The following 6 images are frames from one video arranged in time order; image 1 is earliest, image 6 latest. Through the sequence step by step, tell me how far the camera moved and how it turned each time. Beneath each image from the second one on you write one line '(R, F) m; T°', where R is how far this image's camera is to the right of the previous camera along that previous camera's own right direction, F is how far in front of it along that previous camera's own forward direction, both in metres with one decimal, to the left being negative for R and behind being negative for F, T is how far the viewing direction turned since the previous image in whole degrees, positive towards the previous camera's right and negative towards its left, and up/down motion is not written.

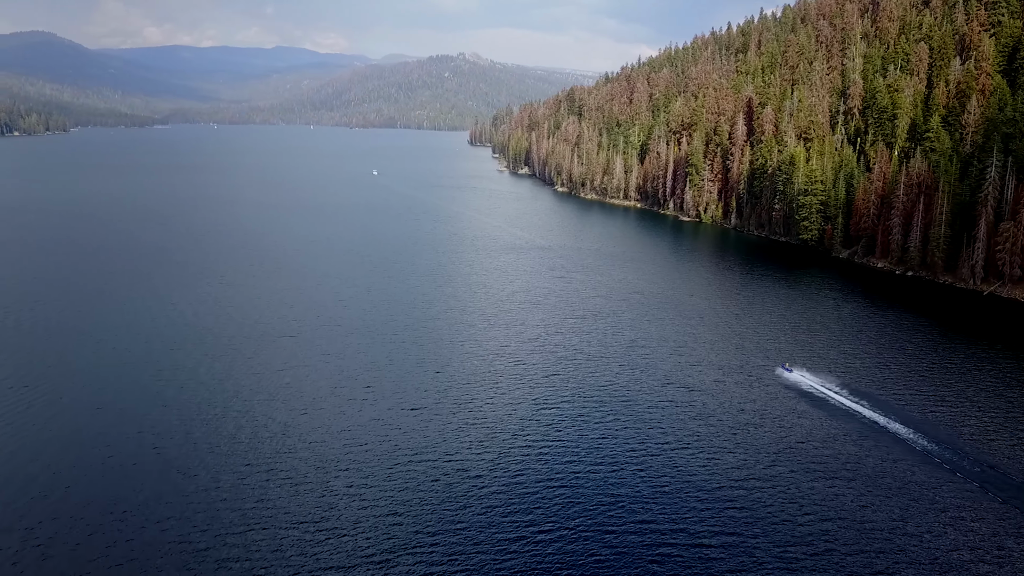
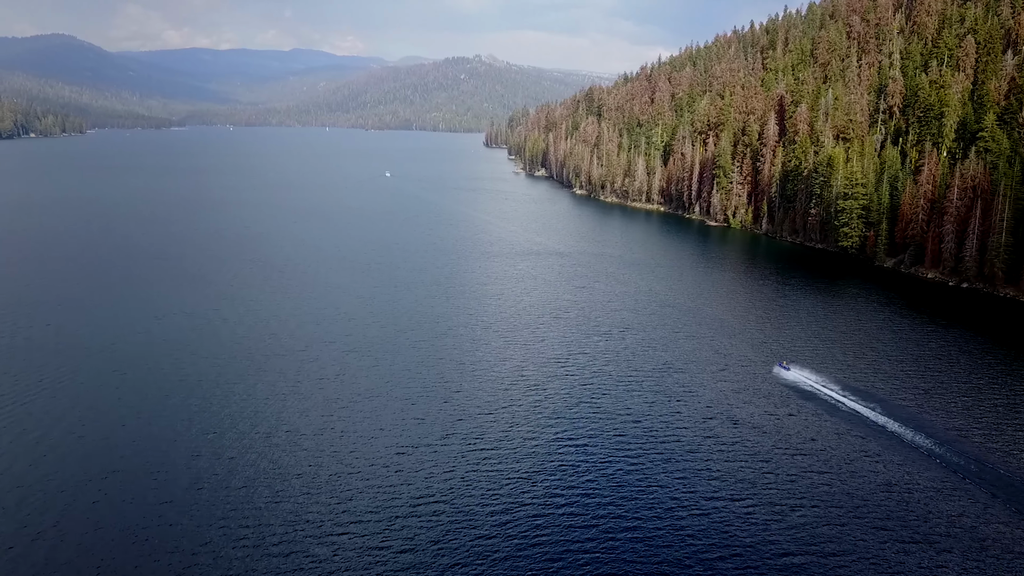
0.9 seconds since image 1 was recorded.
(-0.4, +6.4) m; -1°
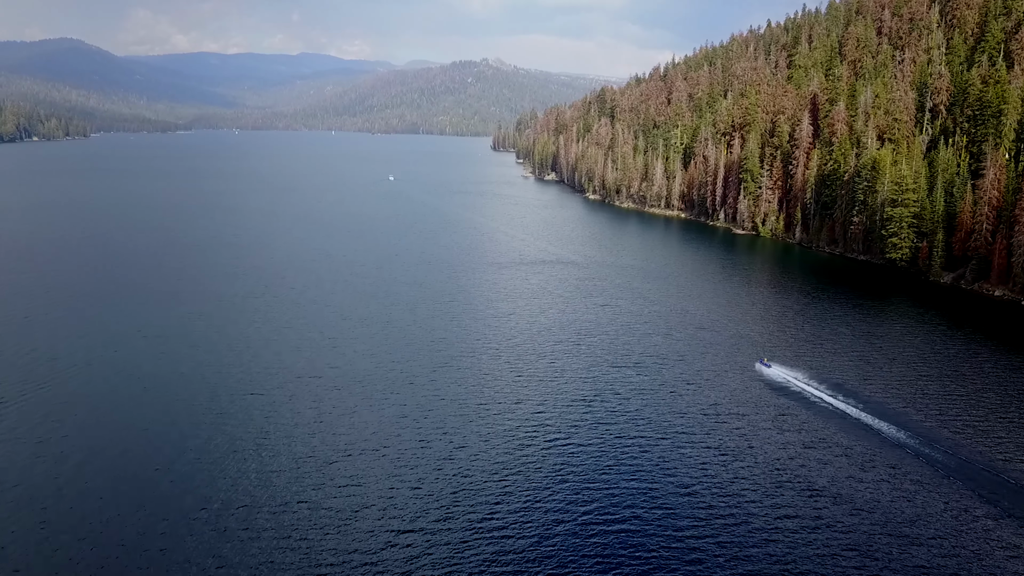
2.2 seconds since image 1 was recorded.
(-0.7, +9.4) m; -1°
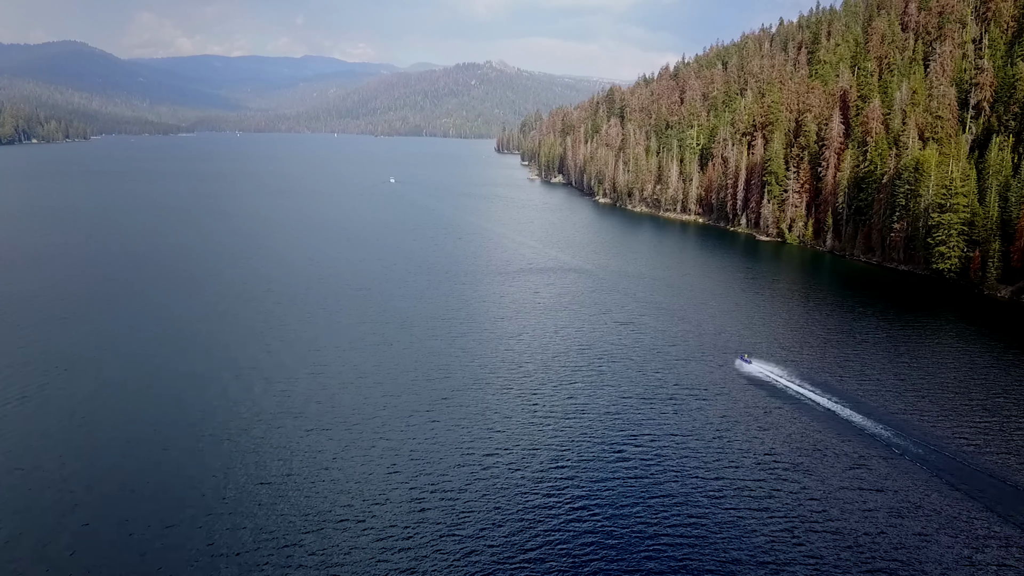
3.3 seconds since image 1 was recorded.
(-0.7, +8.0) m; 0°
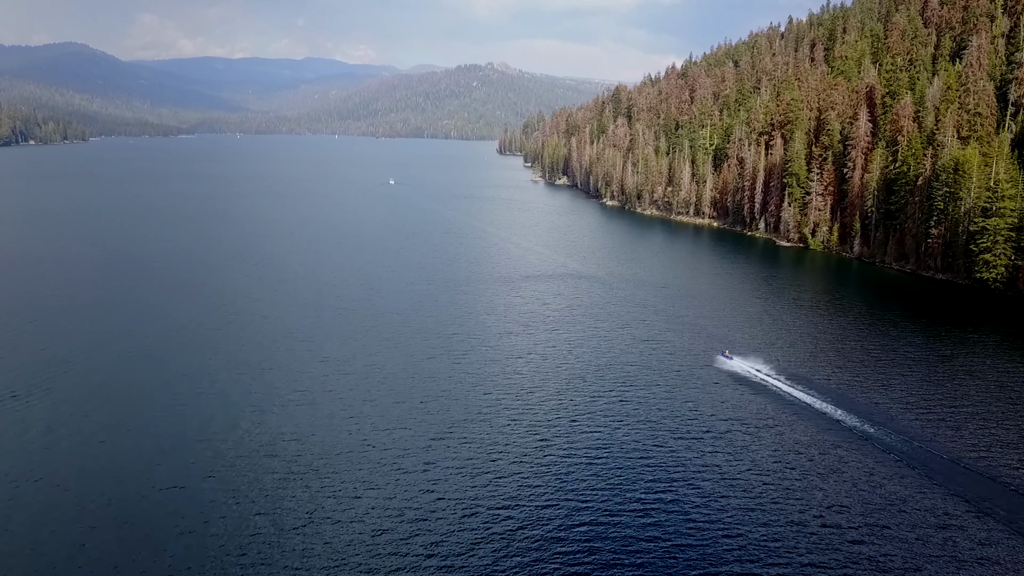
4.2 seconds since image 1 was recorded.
(-0.6, +6.5) m; 0°
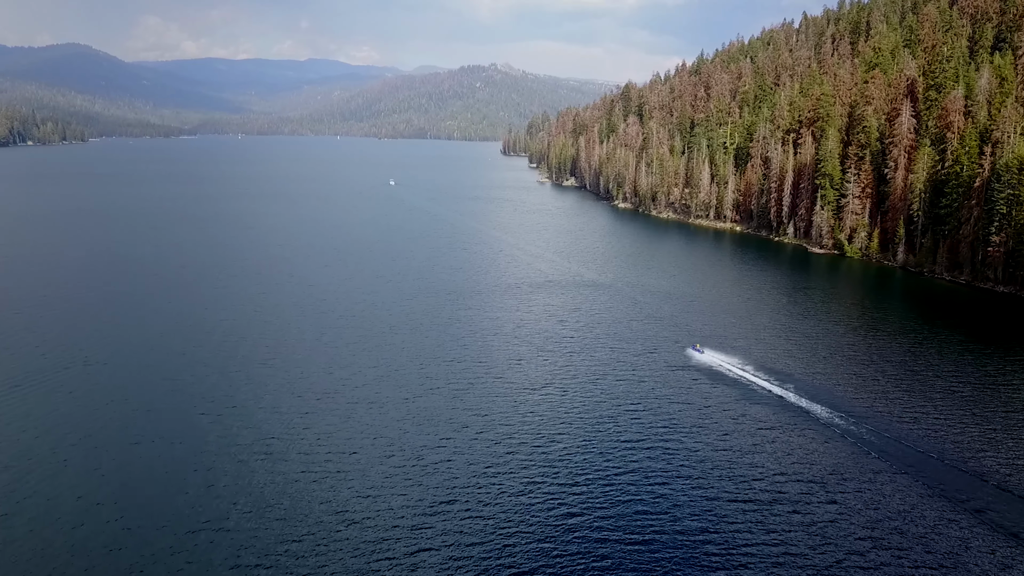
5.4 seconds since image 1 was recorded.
(-0.8, +8.5) m; 0°
